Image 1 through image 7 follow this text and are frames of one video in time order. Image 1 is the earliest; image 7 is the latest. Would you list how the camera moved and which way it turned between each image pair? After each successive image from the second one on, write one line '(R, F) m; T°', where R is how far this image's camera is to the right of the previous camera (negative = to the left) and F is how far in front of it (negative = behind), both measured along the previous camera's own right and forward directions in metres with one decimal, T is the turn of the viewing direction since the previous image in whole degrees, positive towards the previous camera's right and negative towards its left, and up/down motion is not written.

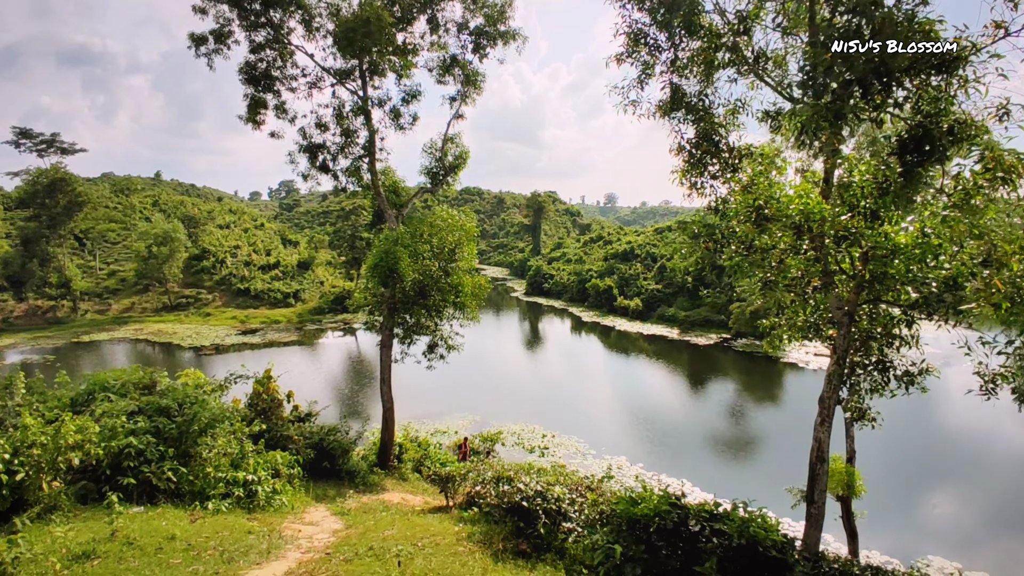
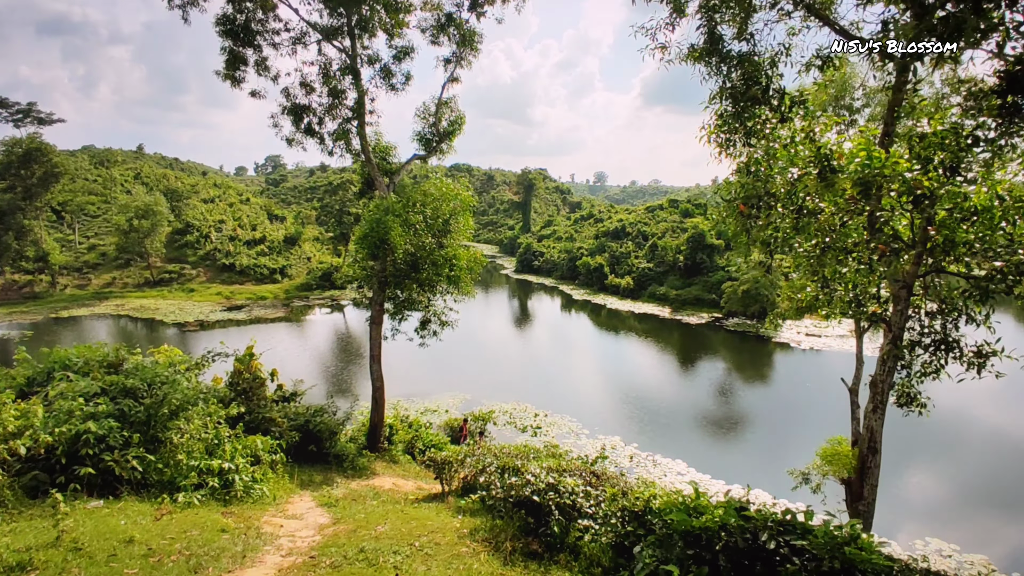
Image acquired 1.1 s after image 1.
(-0.1, +0.5) m; +1°
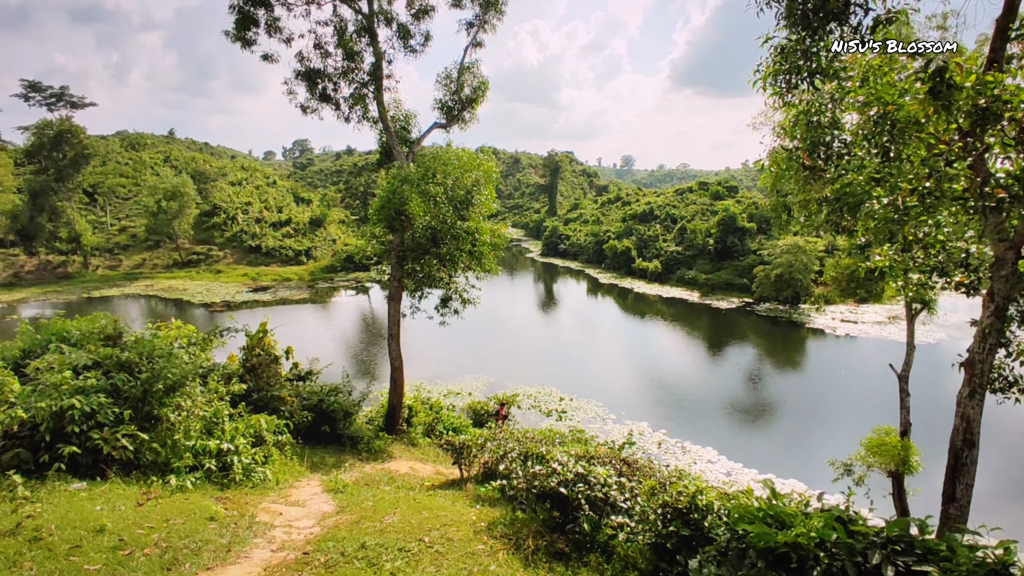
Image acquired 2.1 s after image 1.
(0.0, +0.5) m; -2°
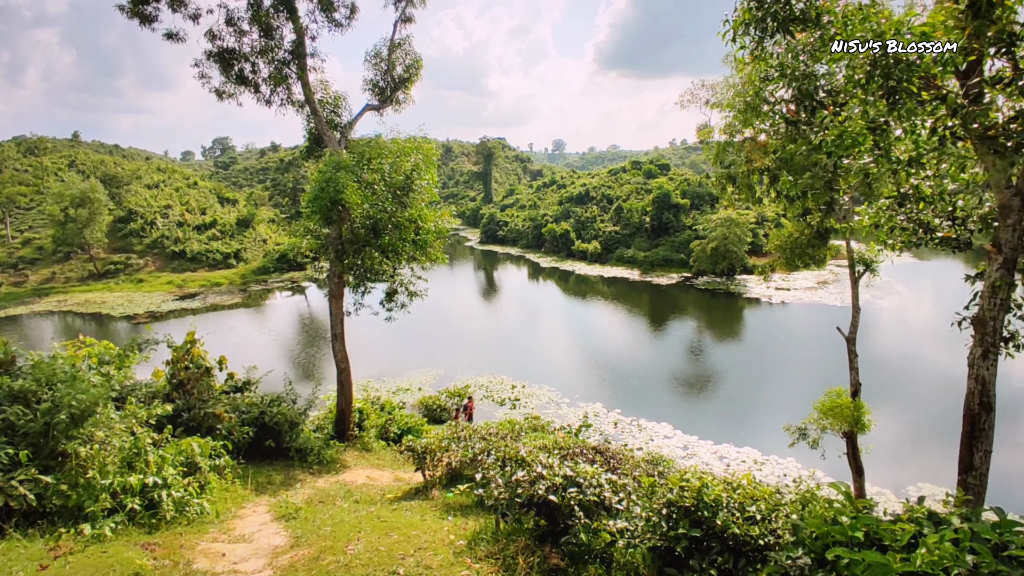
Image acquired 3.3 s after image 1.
(-0.1, +0.4) m; +6°
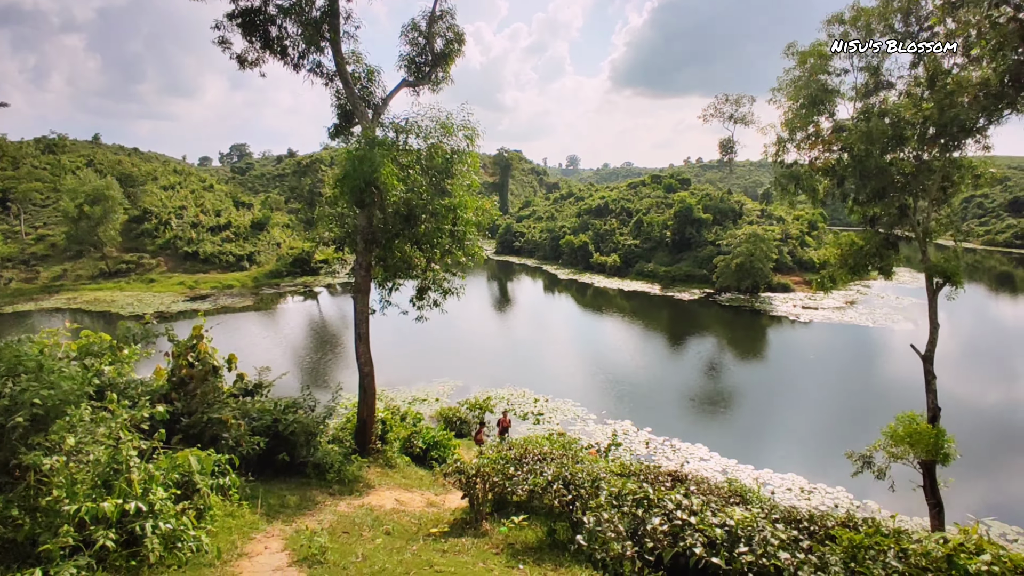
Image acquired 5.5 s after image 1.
(-0.5, +0.9) m; -1°
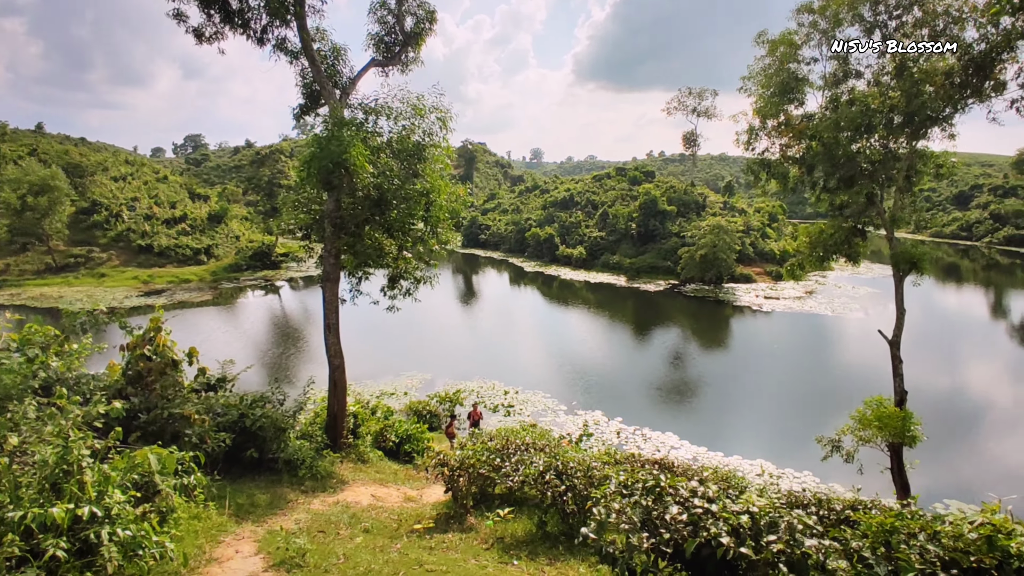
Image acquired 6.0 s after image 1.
(-0.1, +0.2) m; +3°
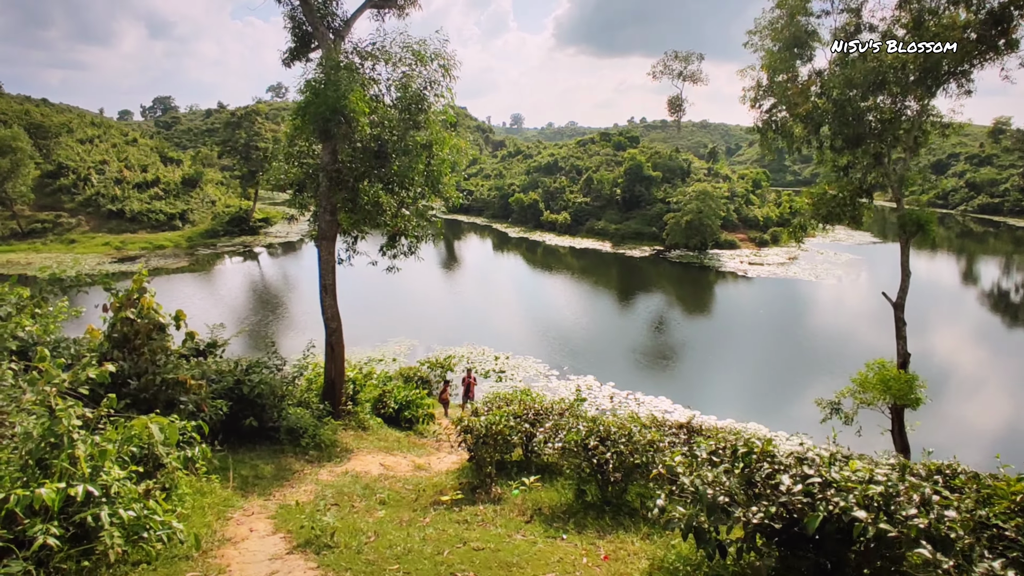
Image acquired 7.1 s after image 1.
(-0.3, +0.3) m; +2°
